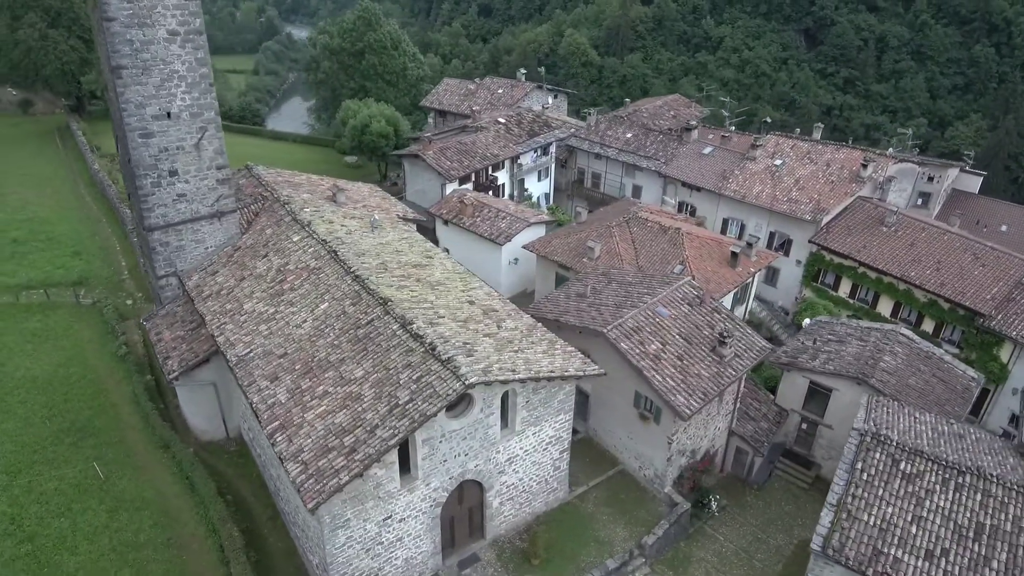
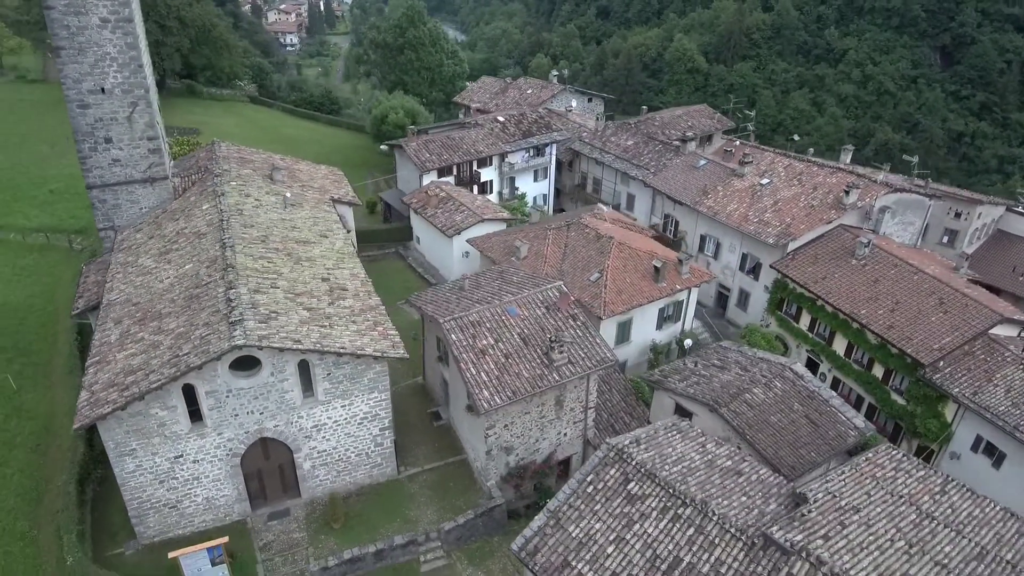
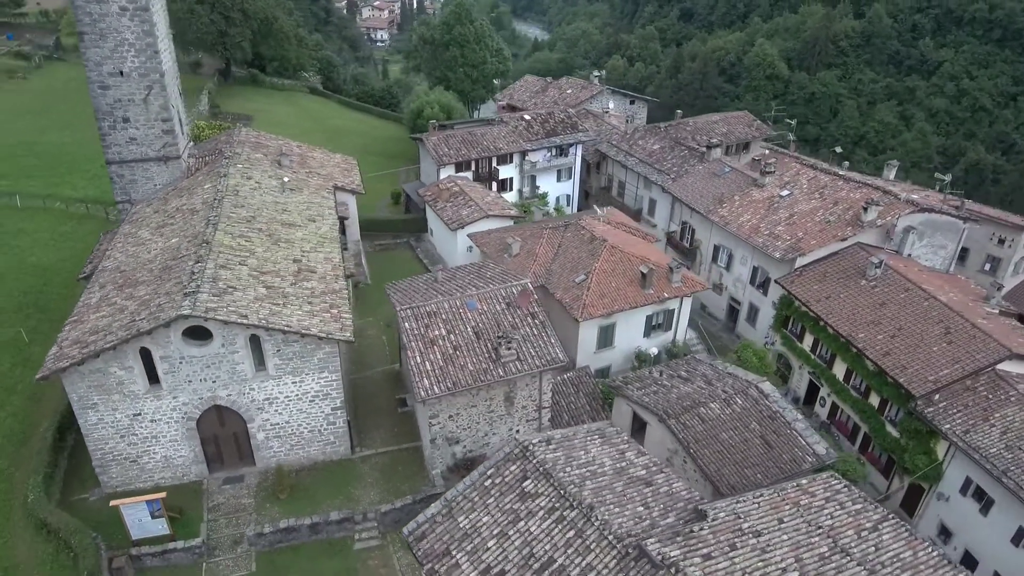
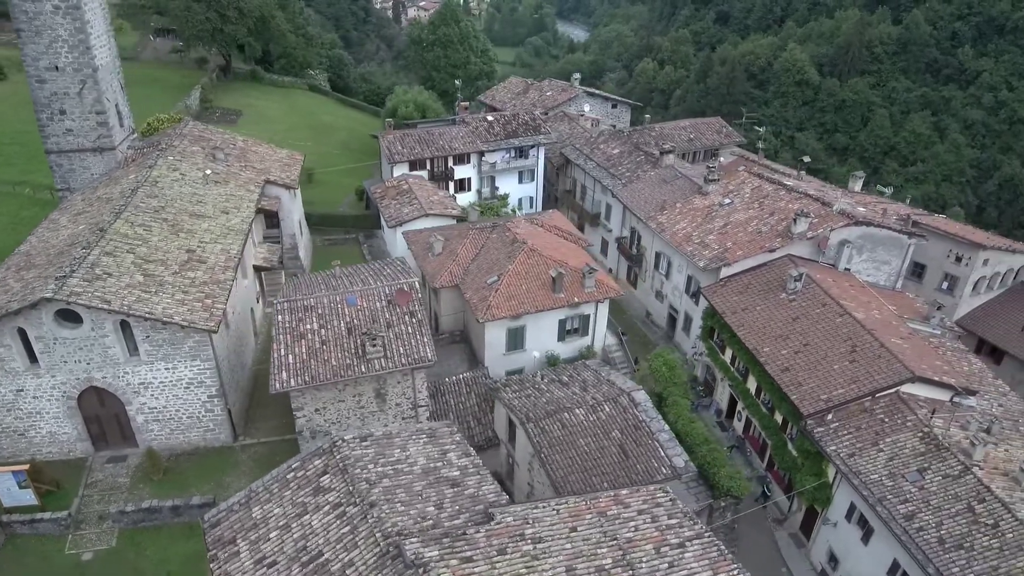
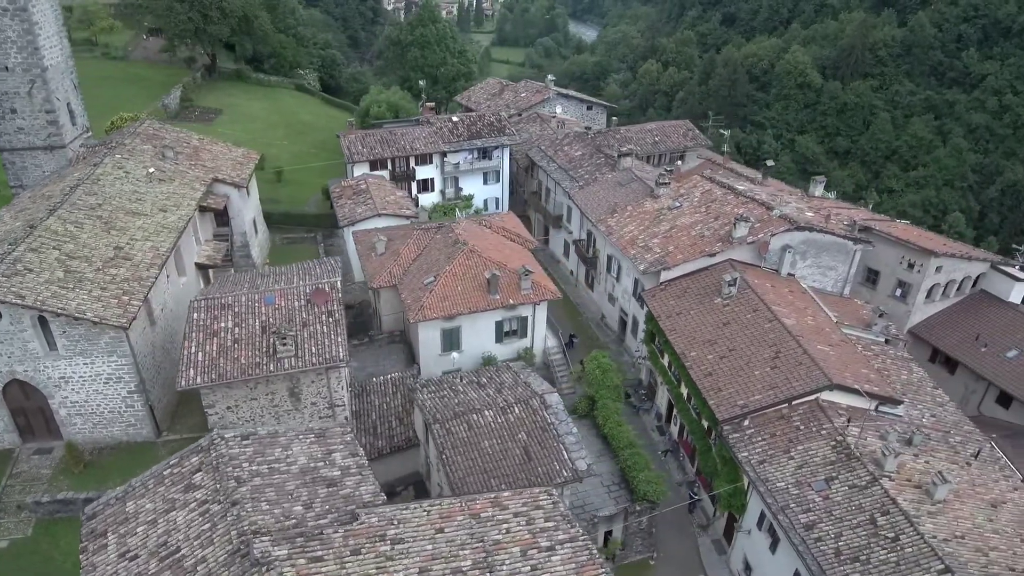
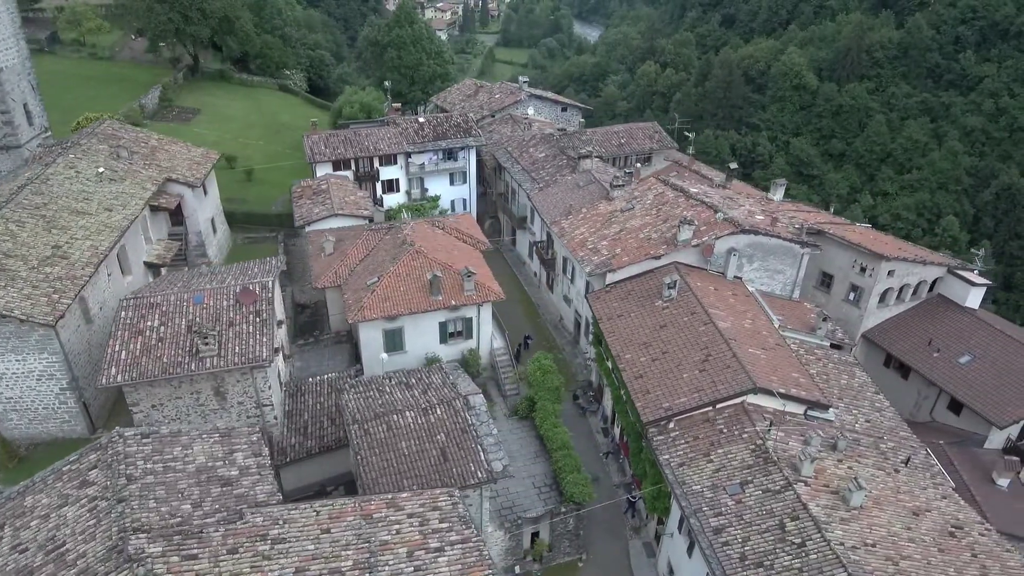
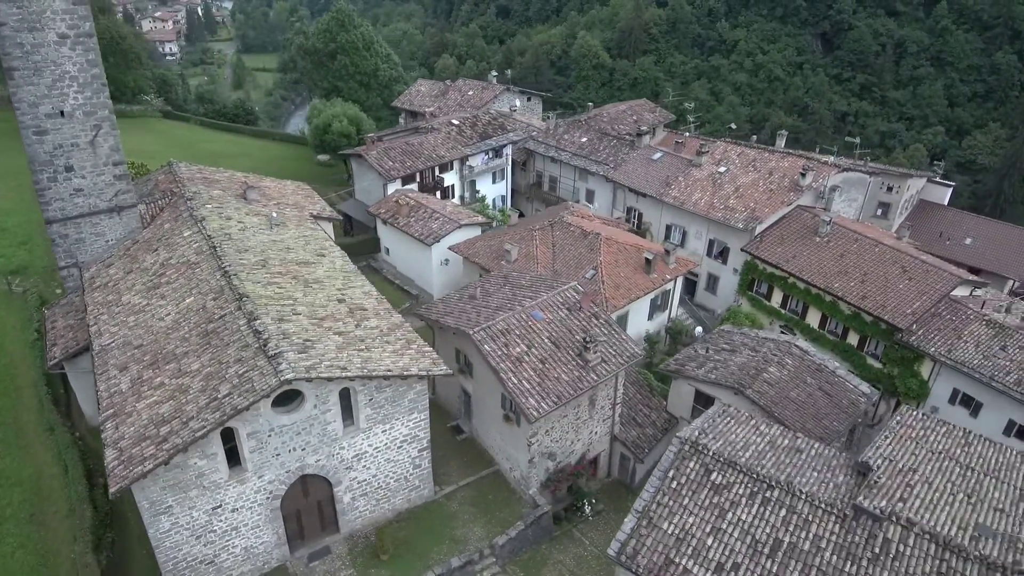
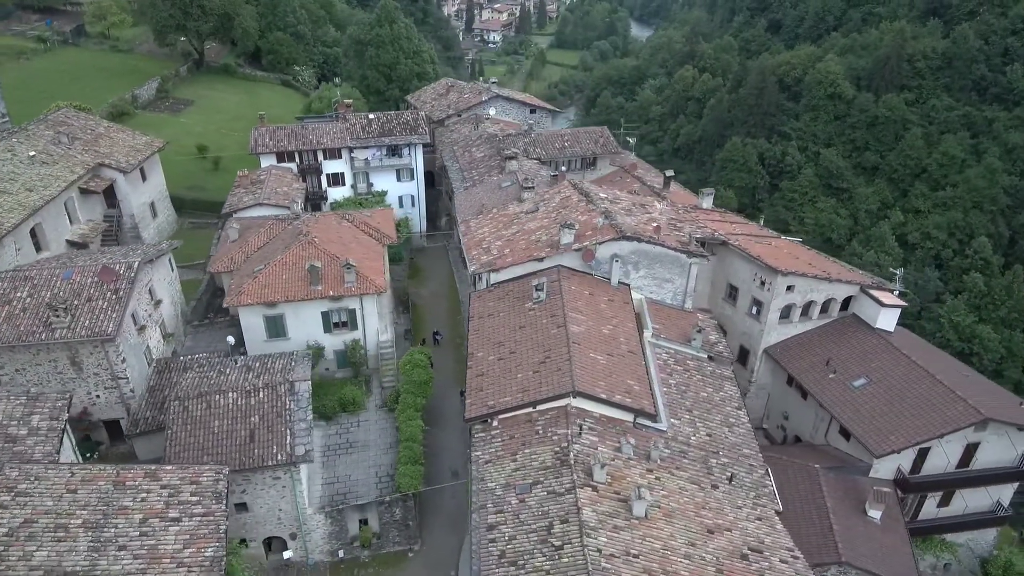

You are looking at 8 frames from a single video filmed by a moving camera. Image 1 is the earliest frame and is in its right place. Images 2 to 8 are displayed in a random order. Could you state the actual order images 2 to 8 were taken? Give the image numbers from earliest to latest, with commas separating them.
7, 2, 3, 4, 5, 6, 8
